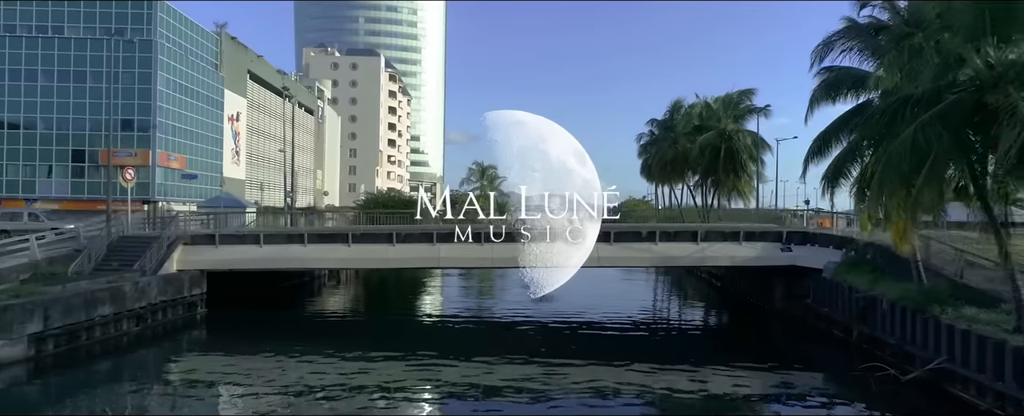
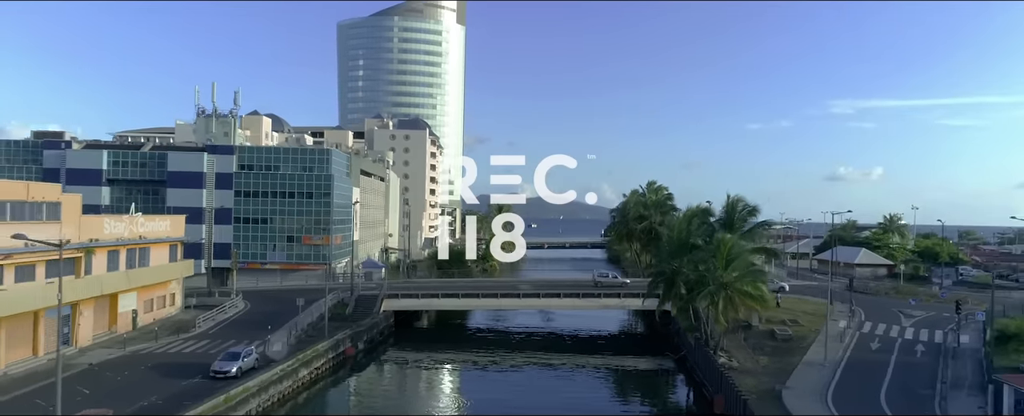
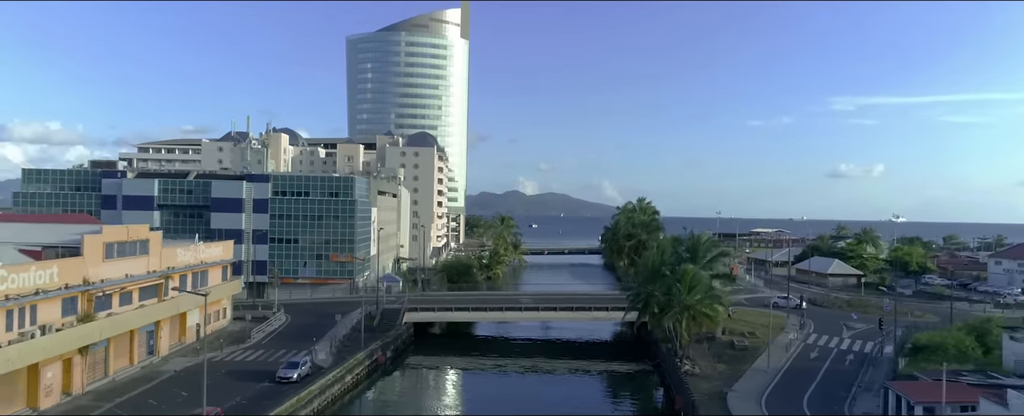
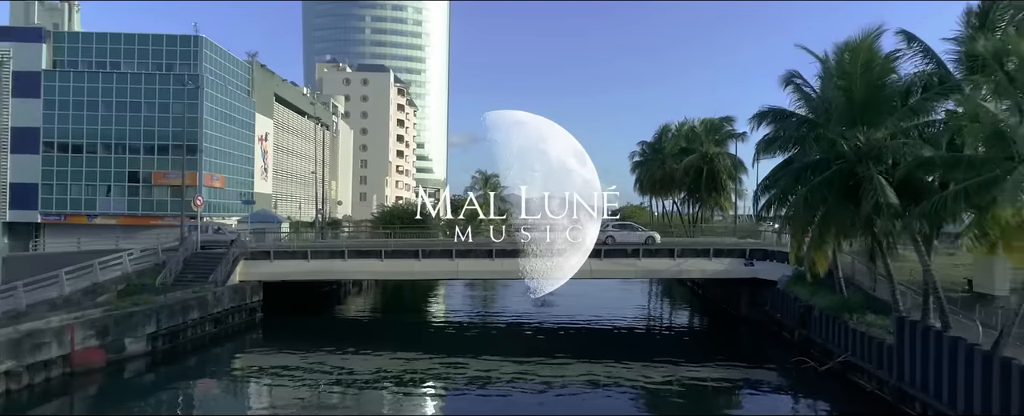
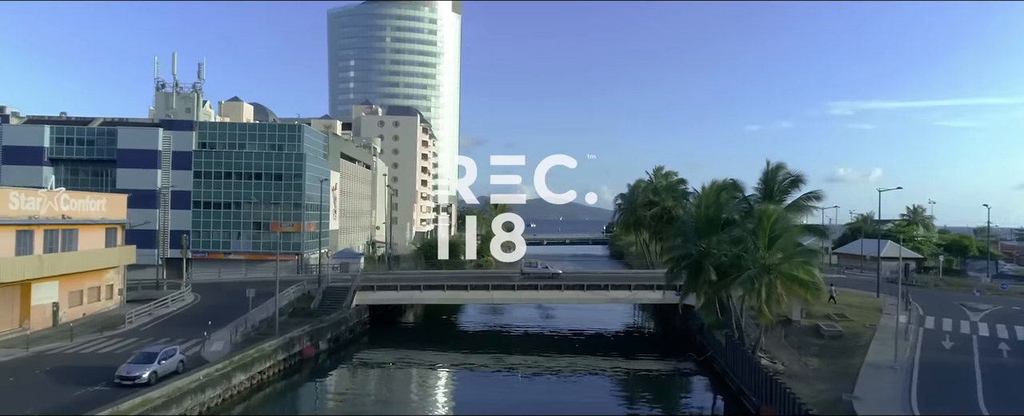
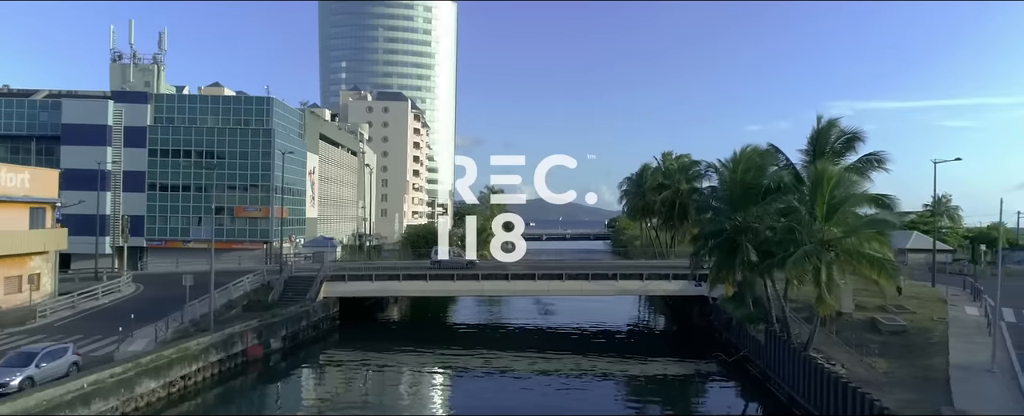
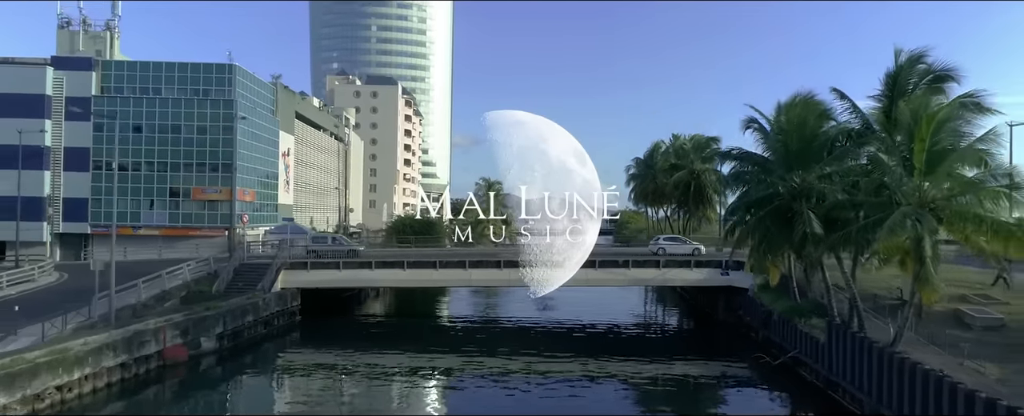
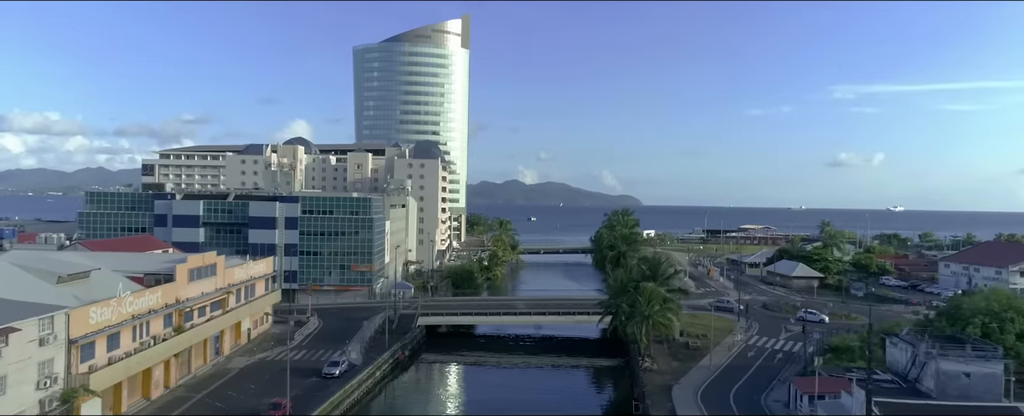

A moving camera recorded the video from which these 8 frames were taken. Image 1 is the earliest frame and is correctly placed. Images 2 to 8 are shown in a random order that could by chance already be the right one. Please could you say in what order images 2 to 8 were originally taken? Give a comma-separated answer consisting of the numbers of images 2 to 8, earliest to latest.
4, 7, 6, 5, 2, 3, 8
